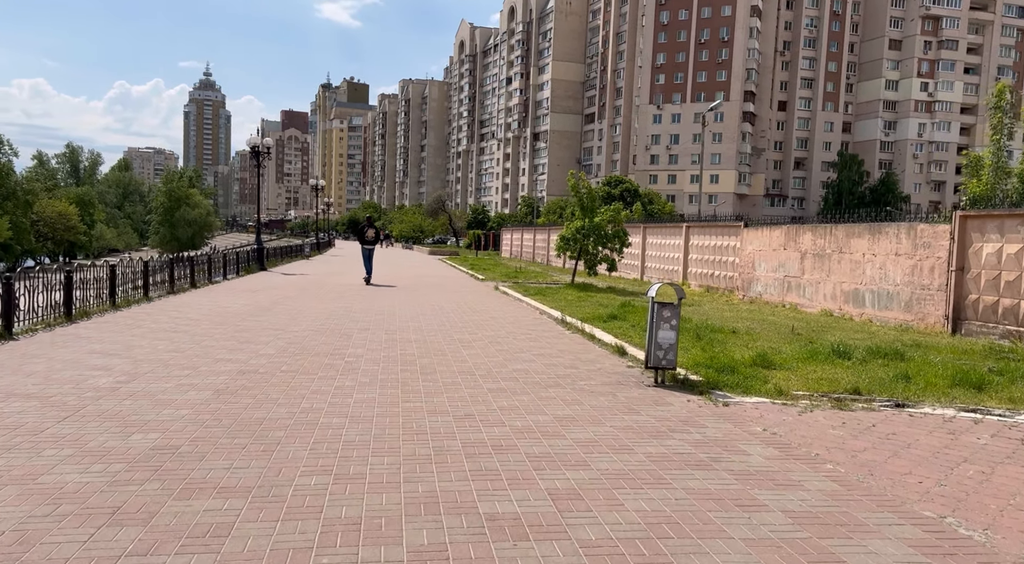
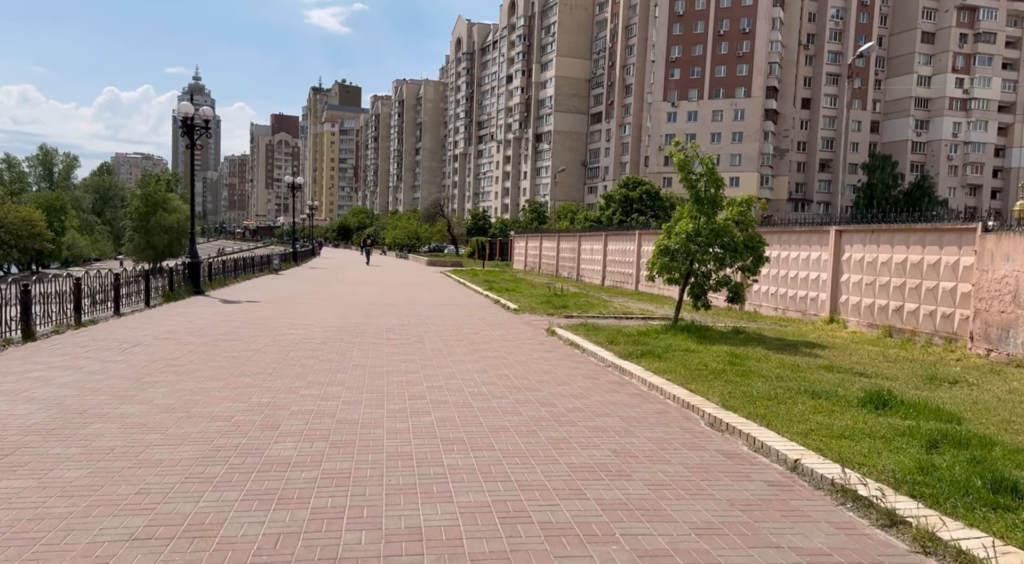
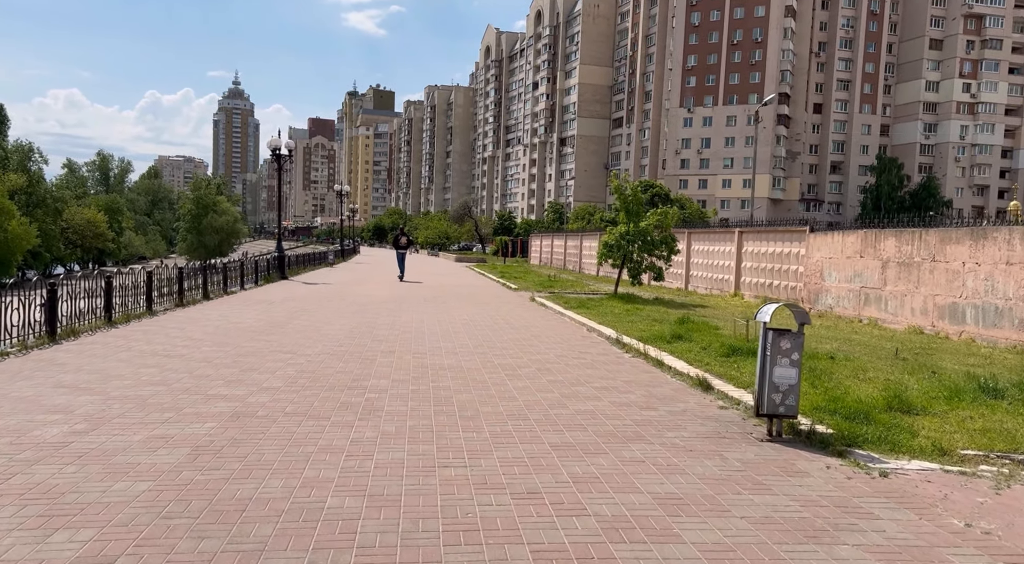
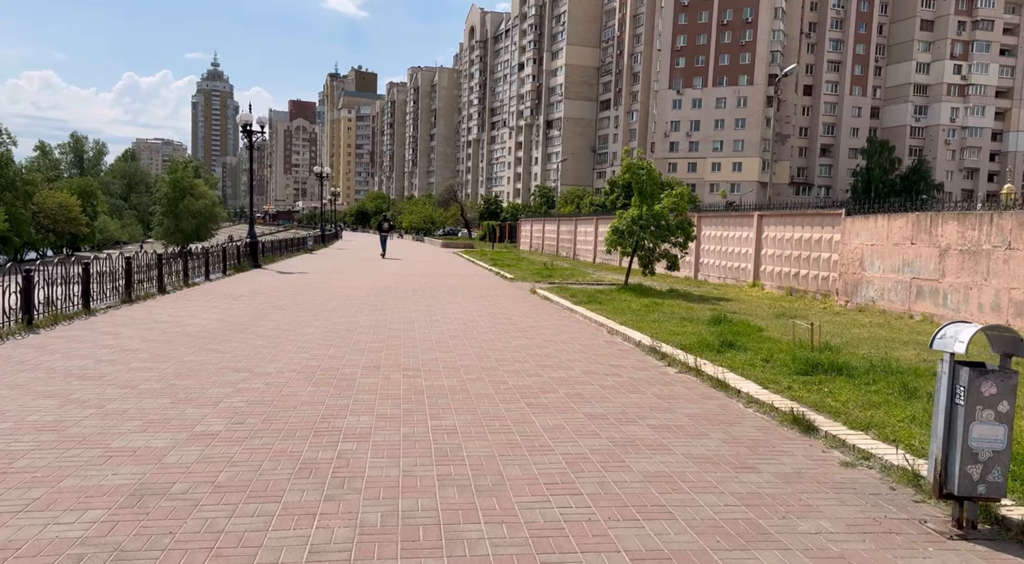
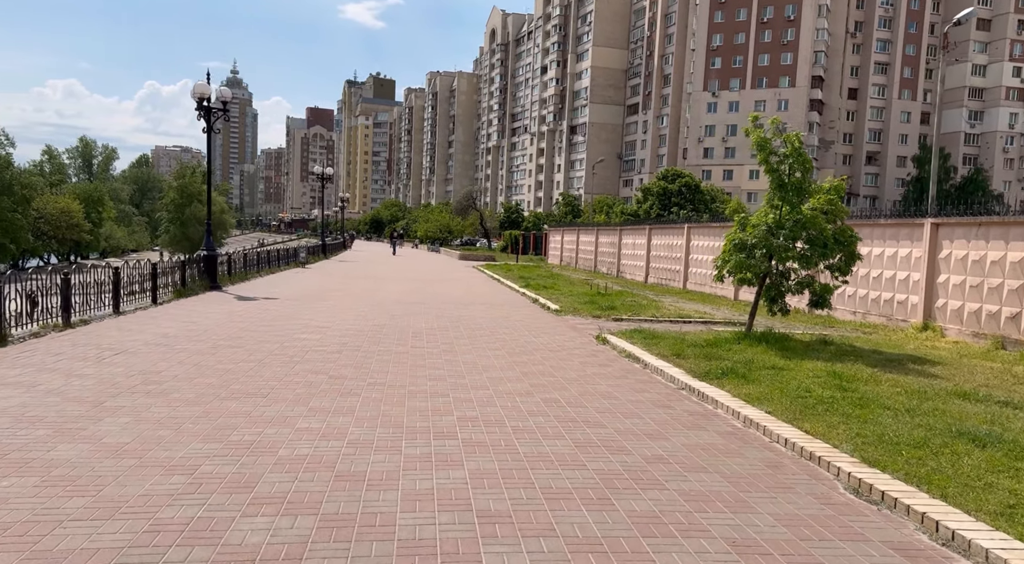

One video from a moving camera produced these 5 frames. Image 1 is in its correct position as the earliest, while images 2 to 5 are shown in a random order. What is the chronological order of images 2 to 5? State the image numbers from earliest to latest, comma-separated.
3, 4, 2, 5
